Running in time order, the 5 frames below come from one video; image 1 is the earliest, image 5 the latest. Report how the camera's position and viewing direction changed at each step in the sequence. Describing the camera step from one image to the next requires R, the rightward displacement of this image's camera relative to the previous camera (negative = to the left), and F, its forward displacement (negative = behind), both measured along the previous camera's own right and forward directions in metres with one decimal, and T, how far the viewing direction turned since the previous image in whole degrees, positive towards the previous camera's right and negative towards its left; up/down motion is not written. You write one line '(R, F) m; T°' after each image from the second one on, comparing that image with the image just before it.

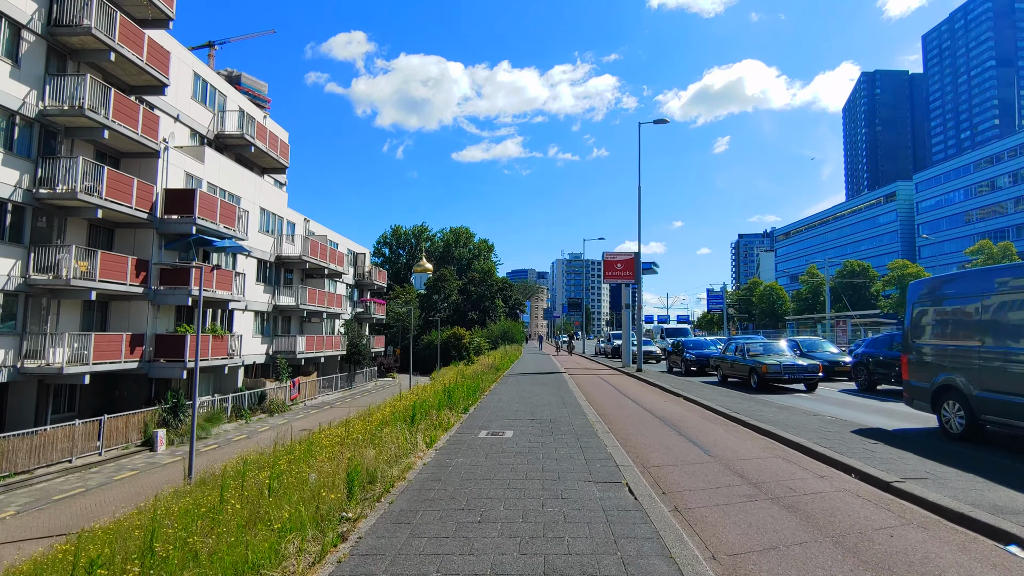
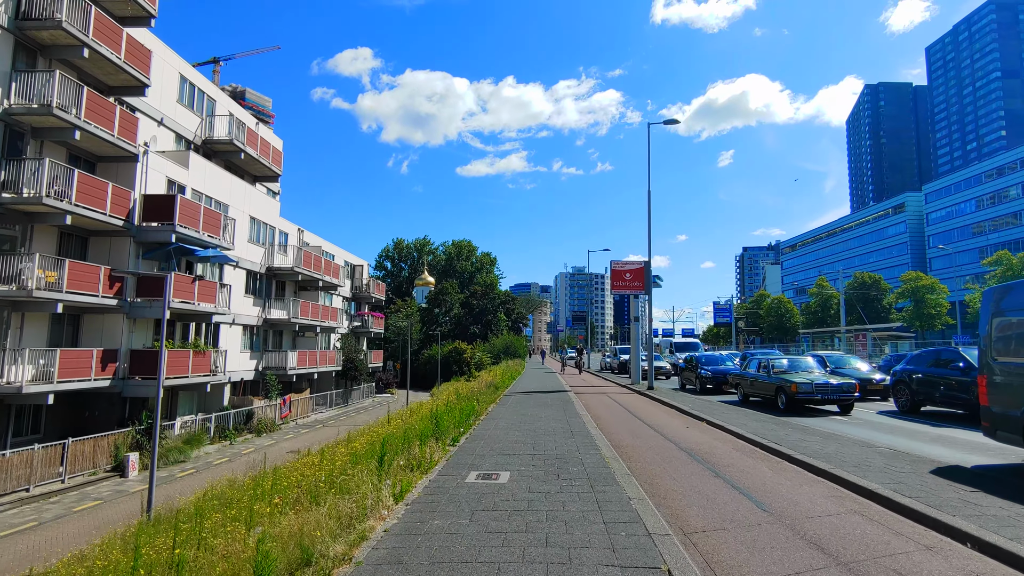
(+0.1, +1.4) m; 0°
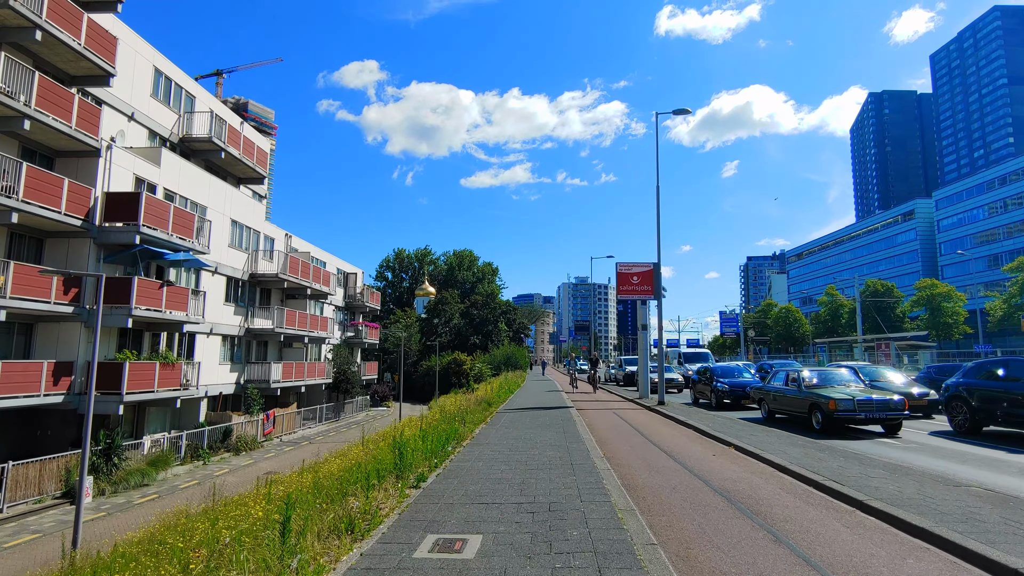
(+0.2, +1.7) m; 0°
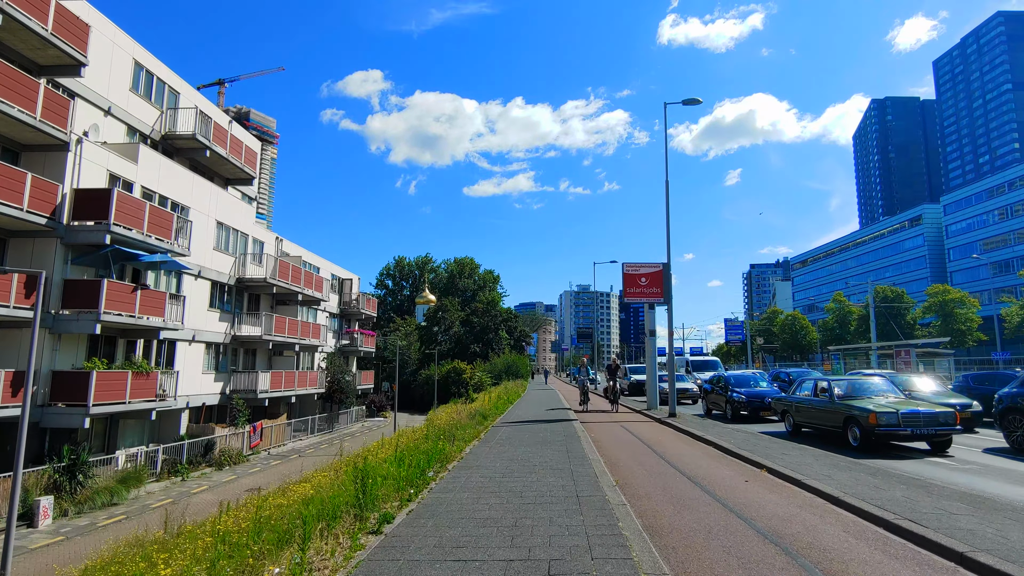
(+0.1, +1.3) m; 0°
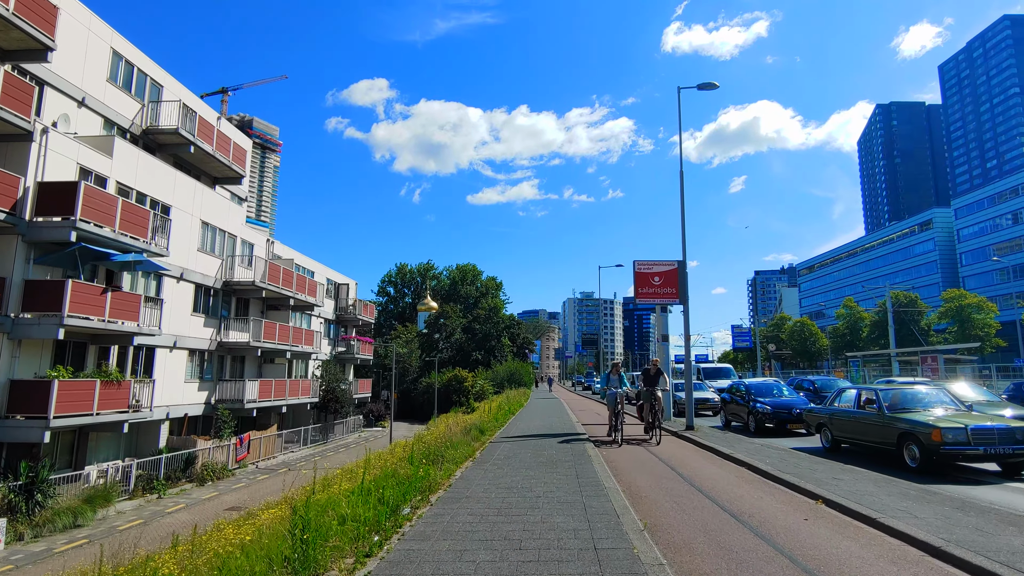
(+0.1, +1.4) m; 0°
